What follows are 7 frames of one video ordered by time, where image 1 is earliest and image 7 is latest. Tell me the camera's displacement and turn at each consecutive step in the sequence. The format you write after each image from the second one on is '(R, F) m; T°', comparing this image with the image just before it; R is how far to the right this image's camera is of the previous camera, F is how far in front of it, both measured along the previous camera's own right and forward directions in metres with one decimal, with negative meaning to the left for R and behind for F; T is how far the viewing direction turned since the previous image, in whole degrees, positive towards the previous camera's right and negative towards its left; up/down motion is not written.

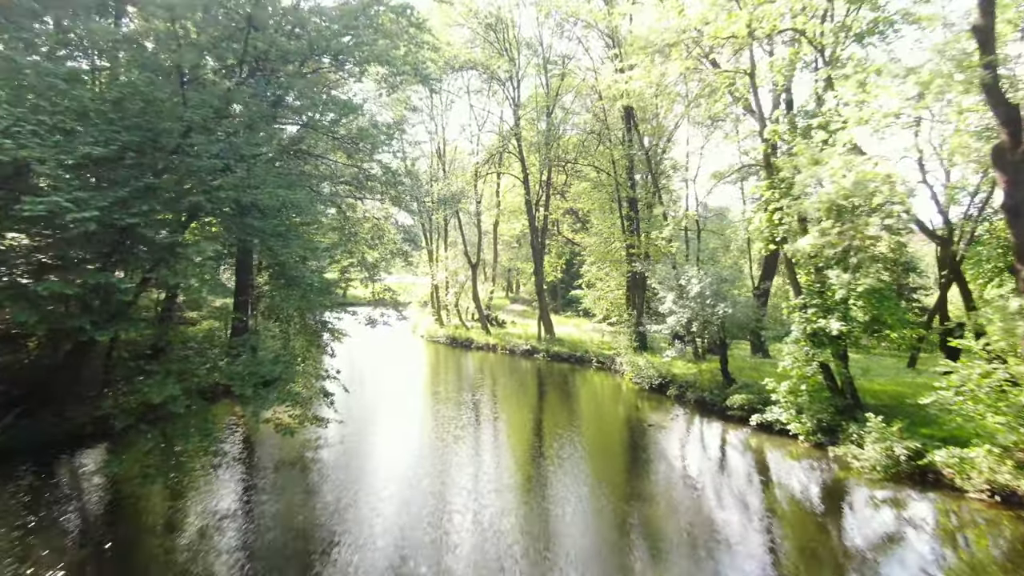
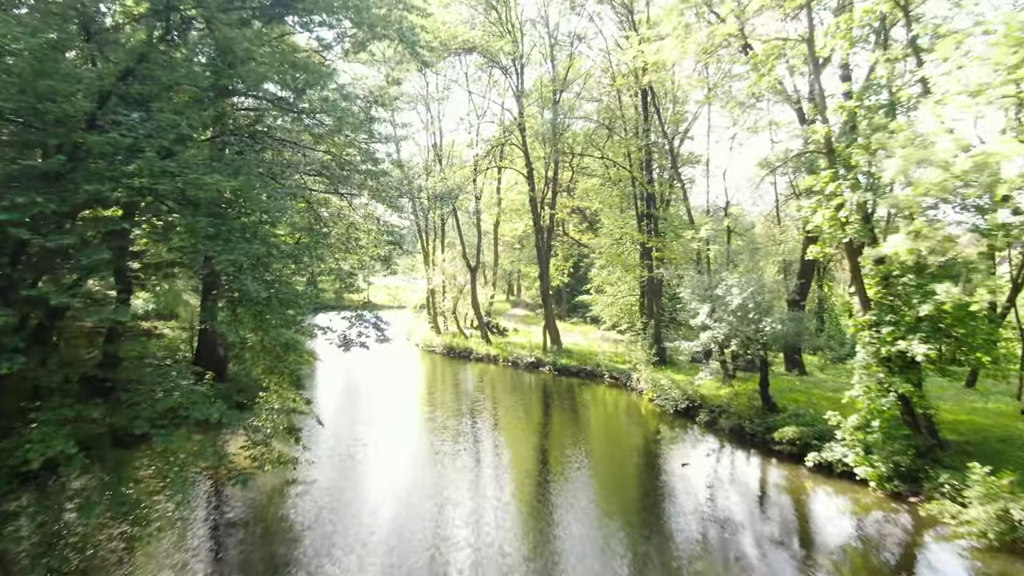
(-0.1, +2.6) m; 0°
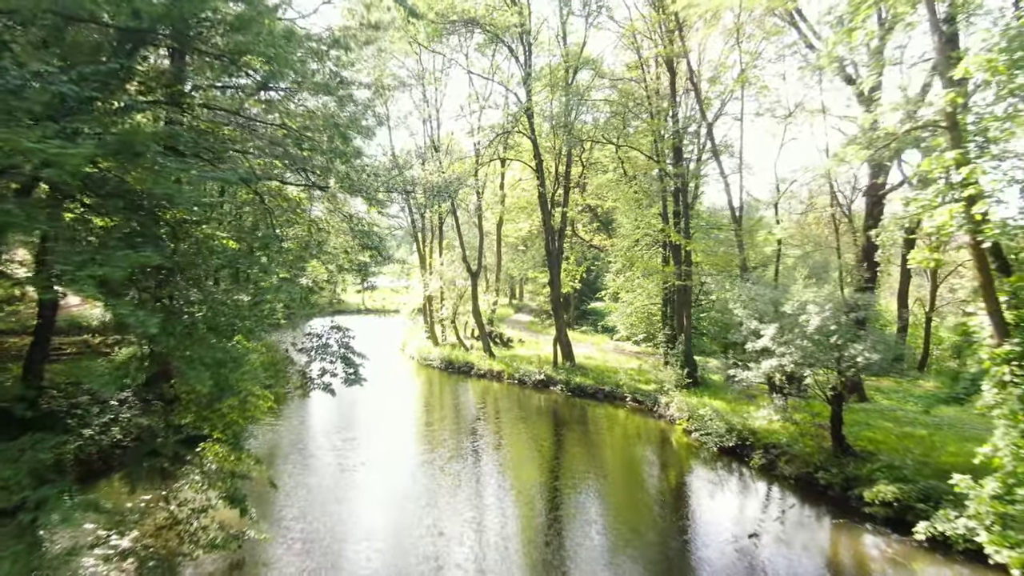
(-0.2, +3.0) m; 0°
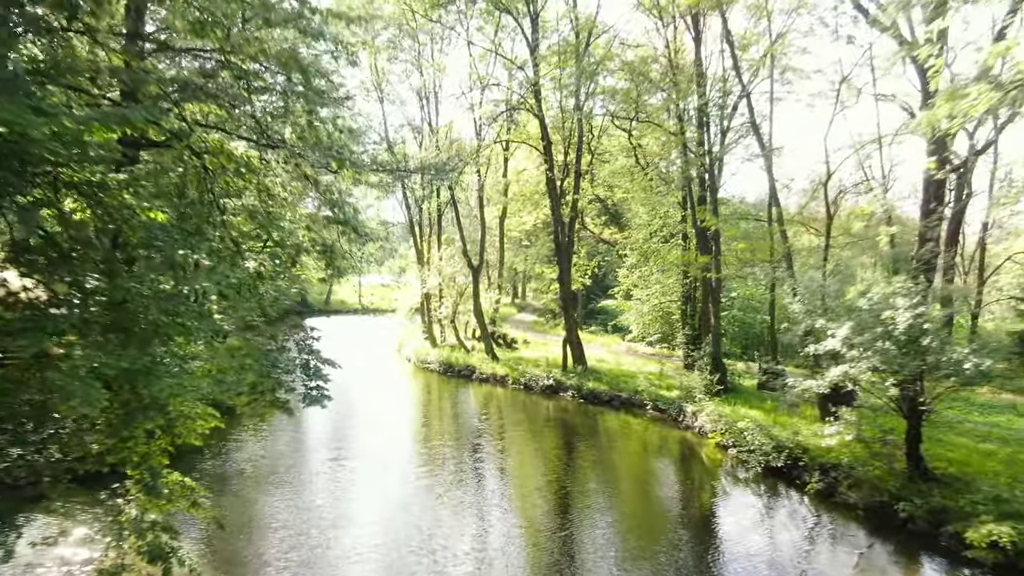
(-0.1, +2.1) m; 0°
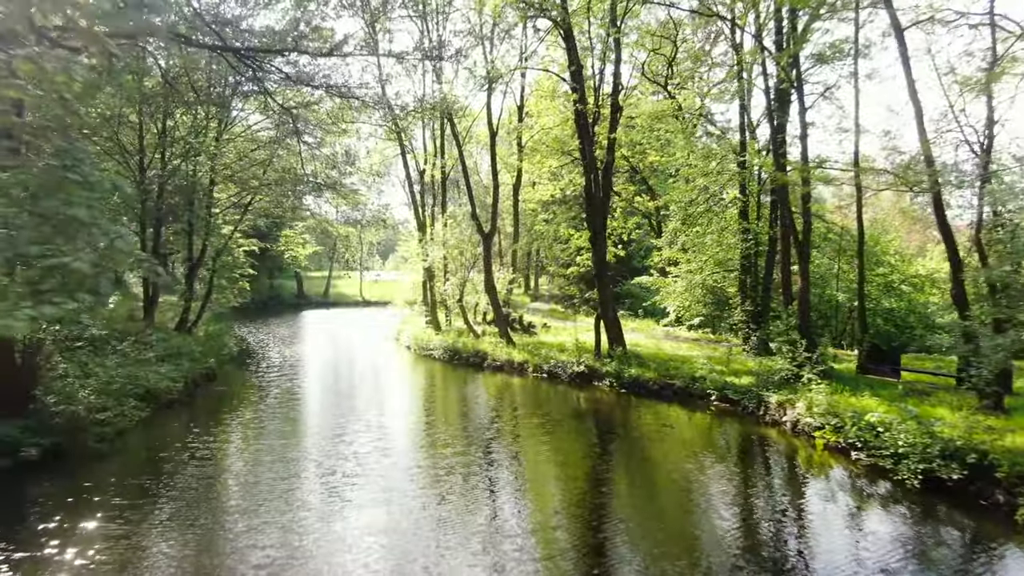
(-0.2, +4.1) m; 0°
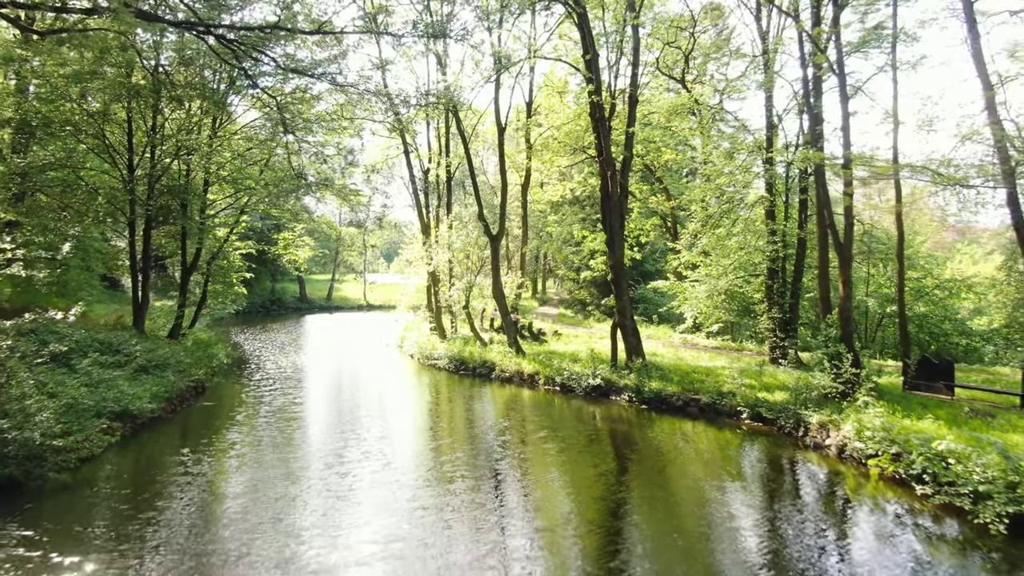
(-0.1, +1.2) m; 0°
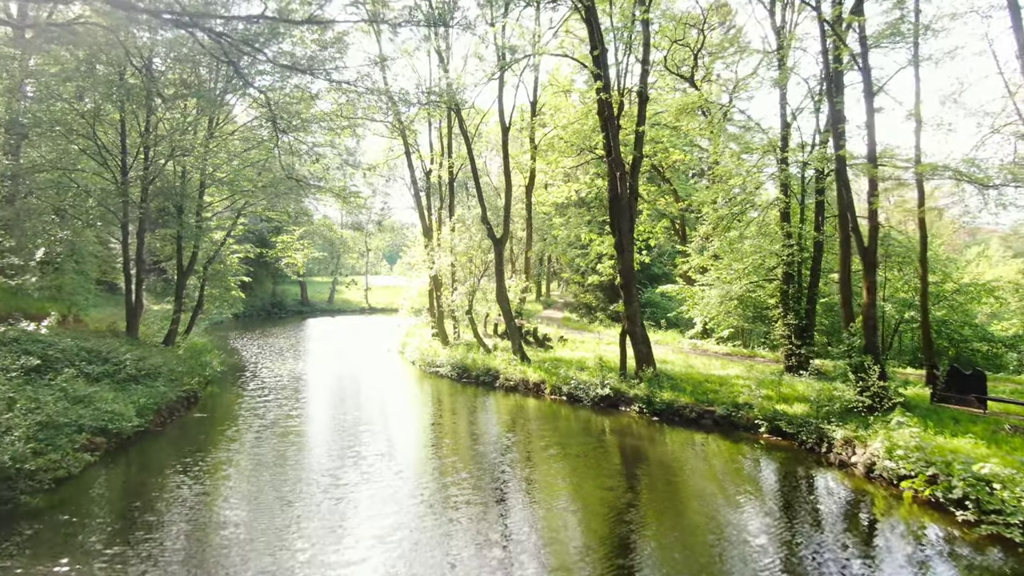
(0.0, +0.6) m; 0°
